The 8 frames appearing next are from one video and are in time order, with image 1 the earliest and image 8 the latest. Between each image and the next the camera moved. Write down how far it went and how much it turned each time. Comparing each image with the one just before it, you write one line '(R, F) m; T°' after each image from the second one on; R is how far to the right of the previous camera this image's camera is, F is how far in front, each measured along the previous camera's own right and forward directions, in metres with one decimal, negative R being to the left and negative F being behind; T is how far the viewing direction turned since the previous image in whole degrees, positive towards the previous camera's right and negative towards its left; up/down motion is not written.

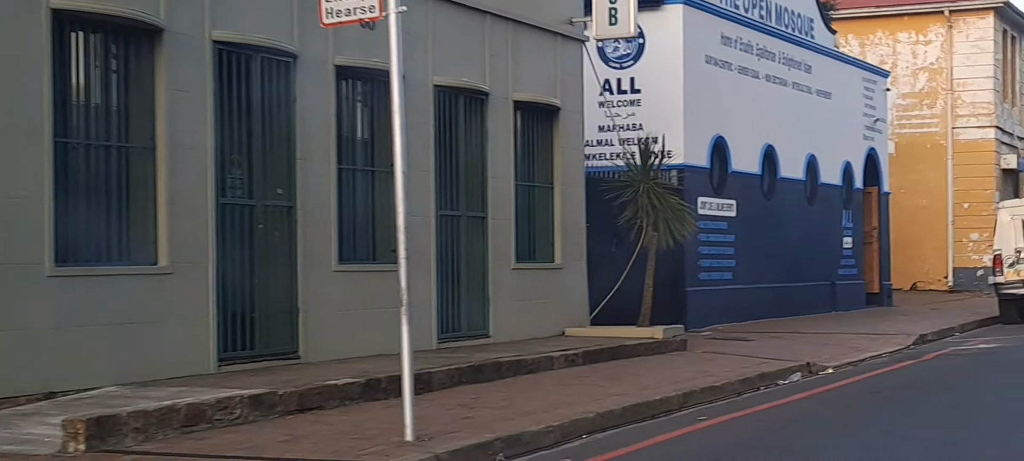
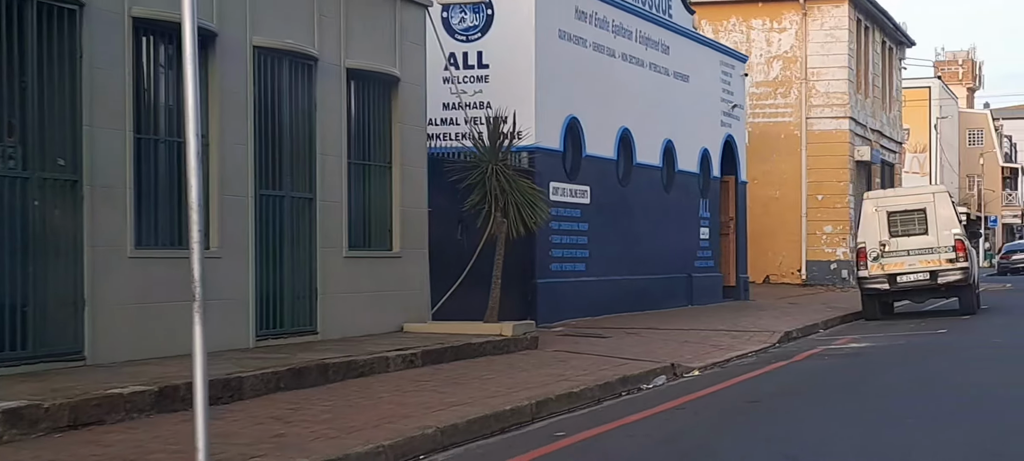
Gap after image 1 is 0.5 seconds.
(+0.1, +1.5) m; +5°
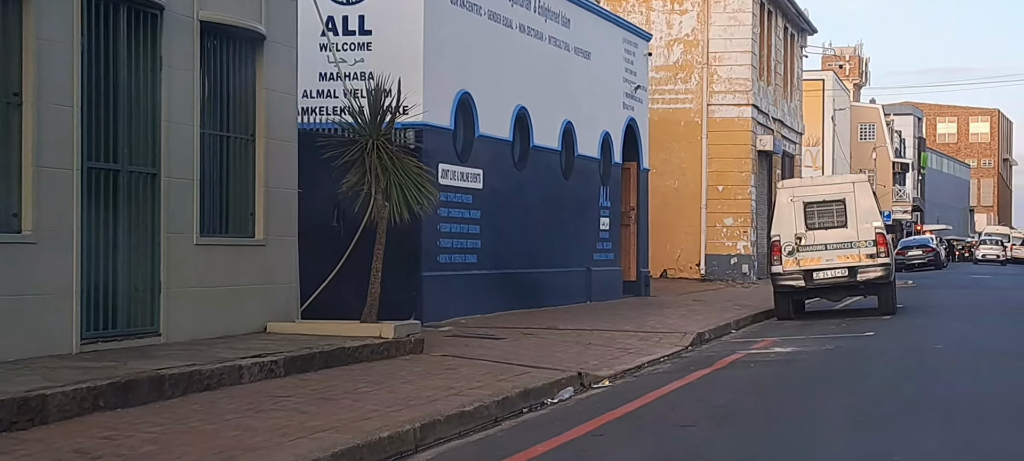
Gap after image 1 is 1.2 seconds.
(0.0, +1.8) m; +4°
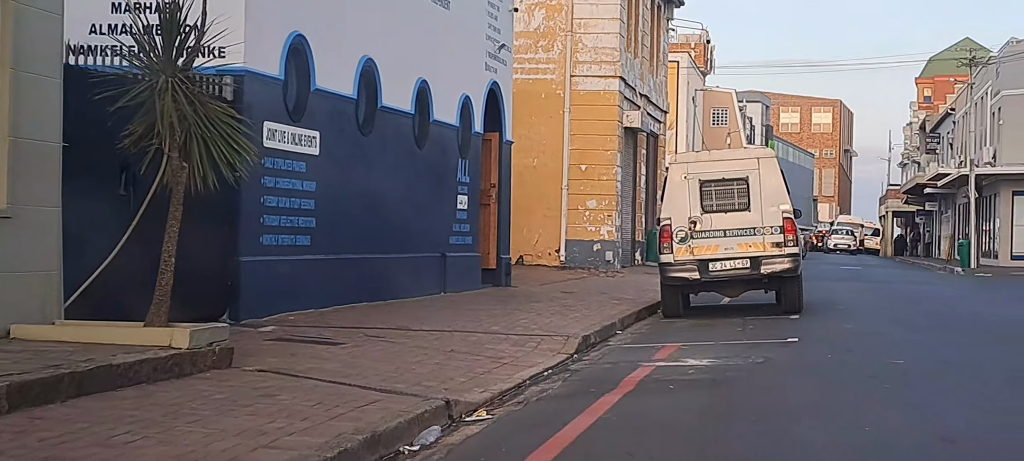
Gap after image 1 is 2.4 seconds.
(0.0, +3.0) m; +5°
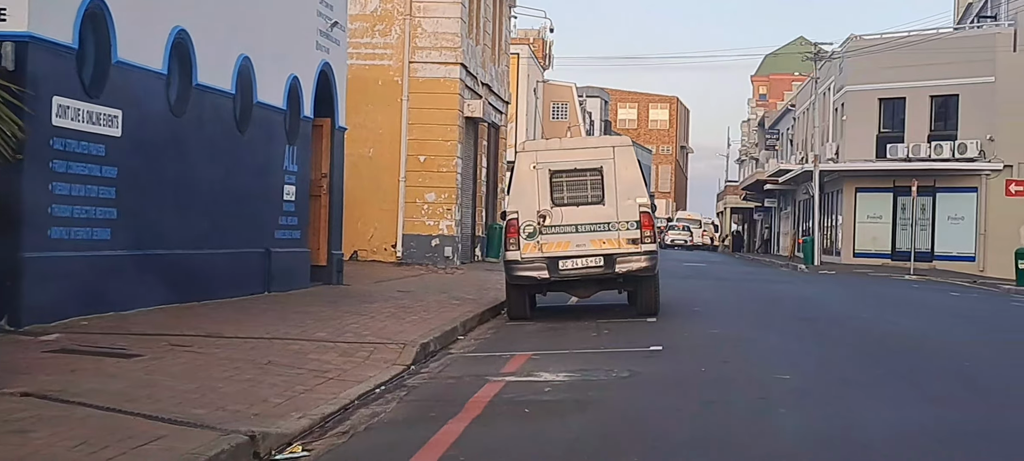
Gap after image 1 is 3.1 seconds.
(+0.1, +1.5) m; +6°
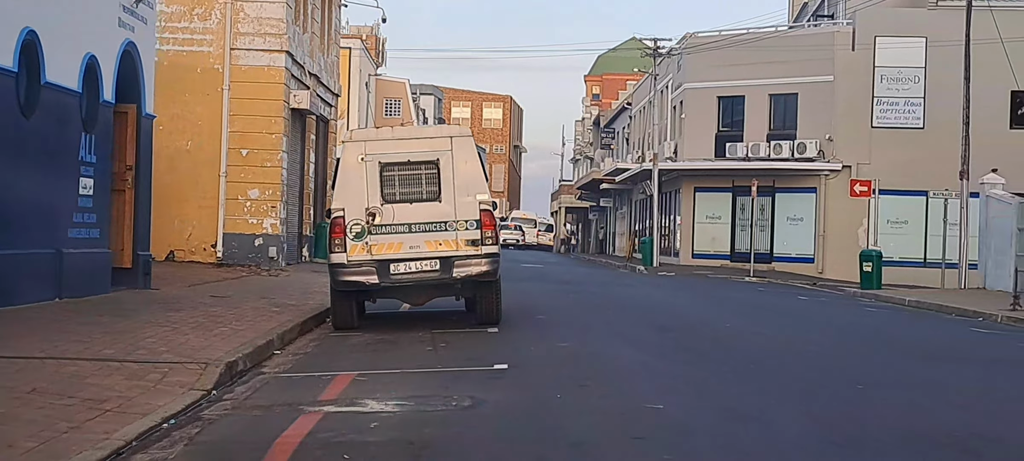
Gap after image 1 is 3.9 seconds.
(+0.1, +1.5) m; +6°
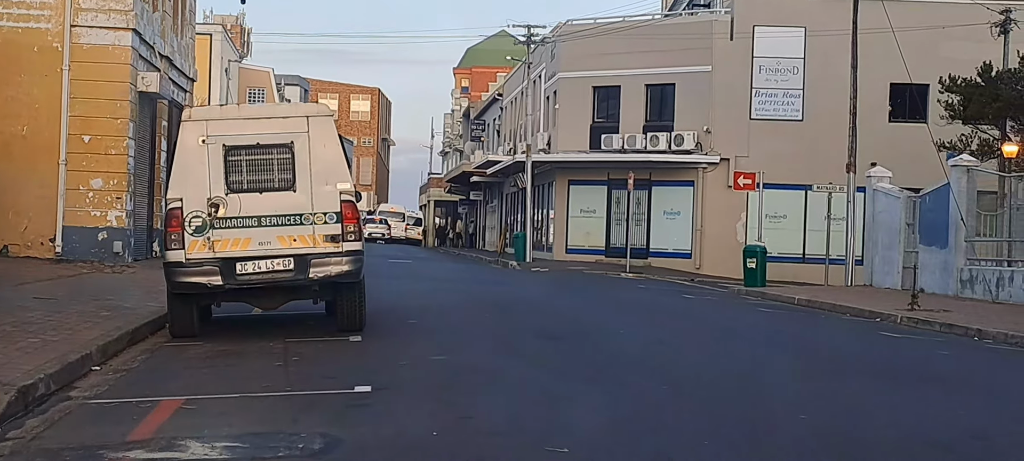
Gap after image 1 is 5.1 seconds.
(0.0, +1.7) m; +4°
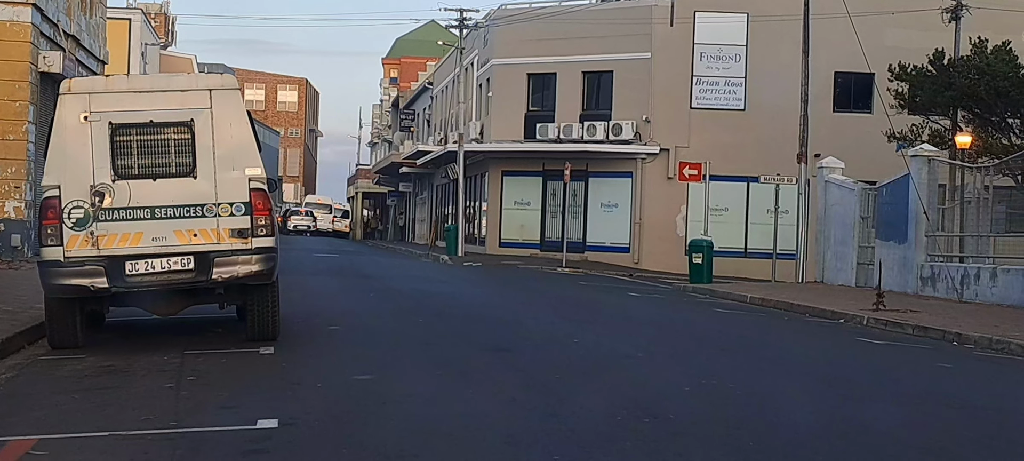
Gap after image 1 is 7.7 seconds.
(-0.1, +1.7) m; +2°
